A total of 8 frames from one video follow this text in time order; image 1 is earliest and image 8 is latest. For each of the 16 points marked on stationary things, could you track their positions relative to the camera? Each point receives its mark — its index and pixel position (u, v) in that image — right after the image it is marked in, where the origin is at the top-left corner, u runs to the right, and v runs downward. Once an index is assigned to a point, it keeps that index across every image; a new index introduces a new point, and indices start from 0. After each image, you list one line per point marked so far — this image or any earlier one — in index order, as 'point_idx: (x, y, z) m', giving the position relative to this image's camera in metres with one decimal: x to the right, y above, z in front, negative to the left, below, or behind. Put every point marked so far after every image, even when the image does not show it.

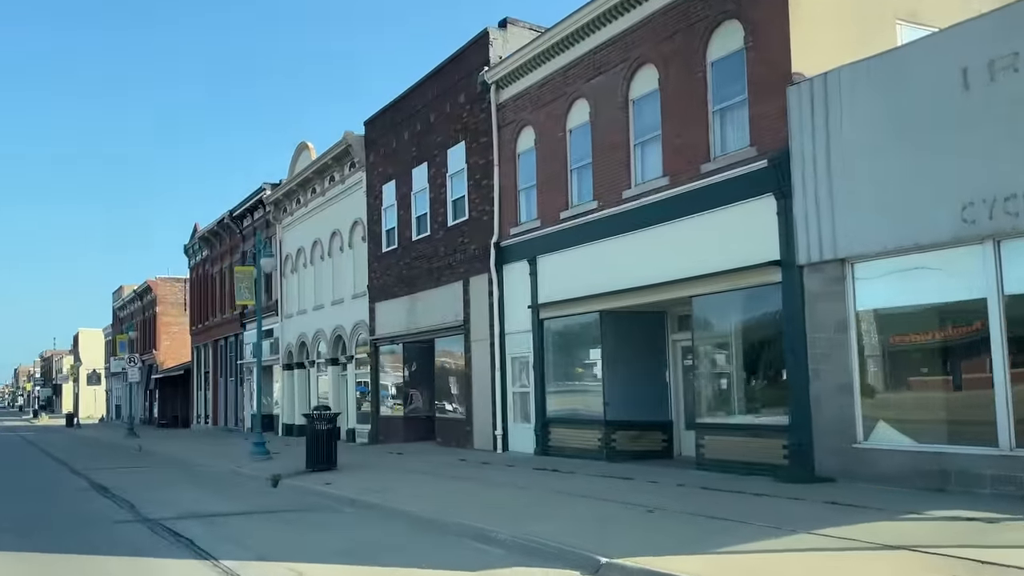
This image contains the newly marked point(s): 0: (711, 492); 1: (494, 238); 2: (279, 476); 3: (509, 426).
0: (+2.2, -2.3, +11.0) m
1: (-0.3, +1.0, +19.0) m
2: (-3.9, -3.1, +16.6) m
3: (-0.1, -2.6, +18.6) m
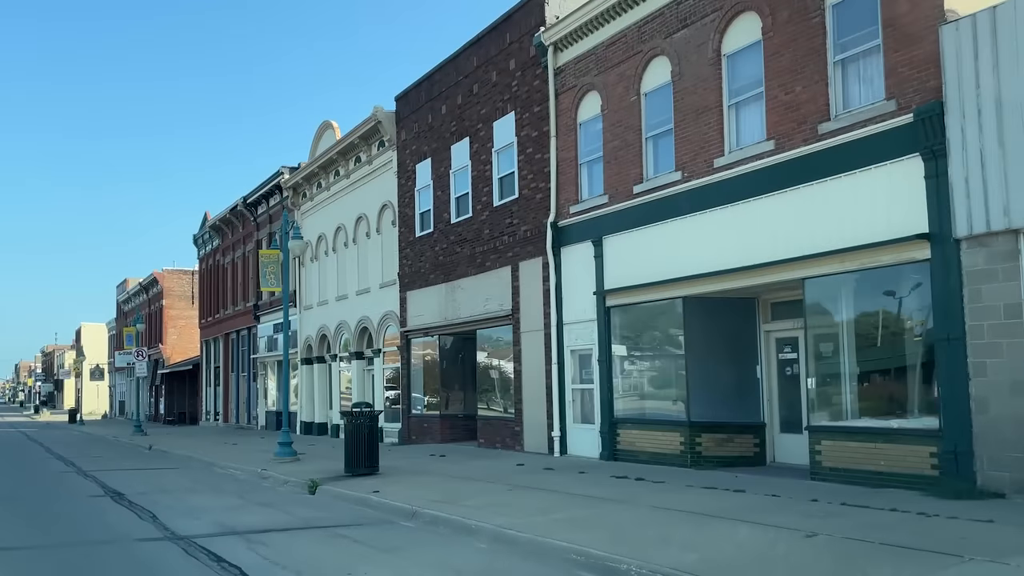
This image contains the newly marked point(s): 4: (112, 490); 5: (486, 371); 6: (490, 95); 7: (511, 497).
0: (+3.2, -2.0, +9.1) m
1: (+0.7, +1.2, +17.1) m
2: (-2.9, -2.9, +14.7) m
3: (+0.9, -2.3, +16.7) m
4: (-5.9, -3.0, +14.8) m
5: (-0.5, -1.7, +19.9) m
6: (-0.4, +3.8, +19.6) m
7: (0.0, -2.4, +11.6) m
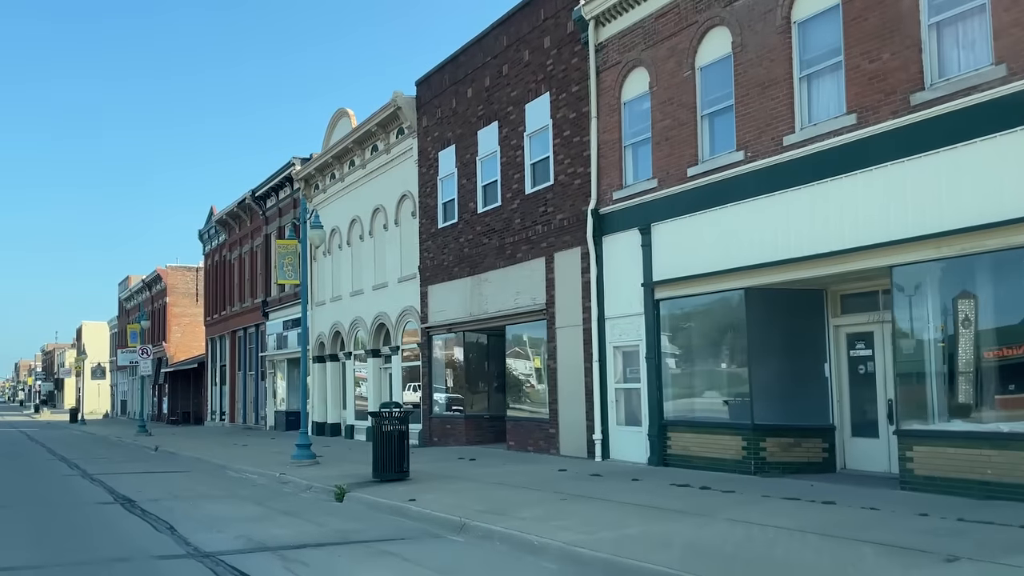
0: (+3.8, -1.9, +7.9) m
1: (+1.3, +1.4, +15.9) m
2: (-2.3, -2.7, +13.6) m
3: (+1.5, -2.2, +15.5) m
4: (-5.3, -2.8, +13.6) m
5: (+0.1, -1.5, +18.7) m
6: (+0.2, +3.9, +18.4) m
7: (+0.6, -2.3, +10.4) m
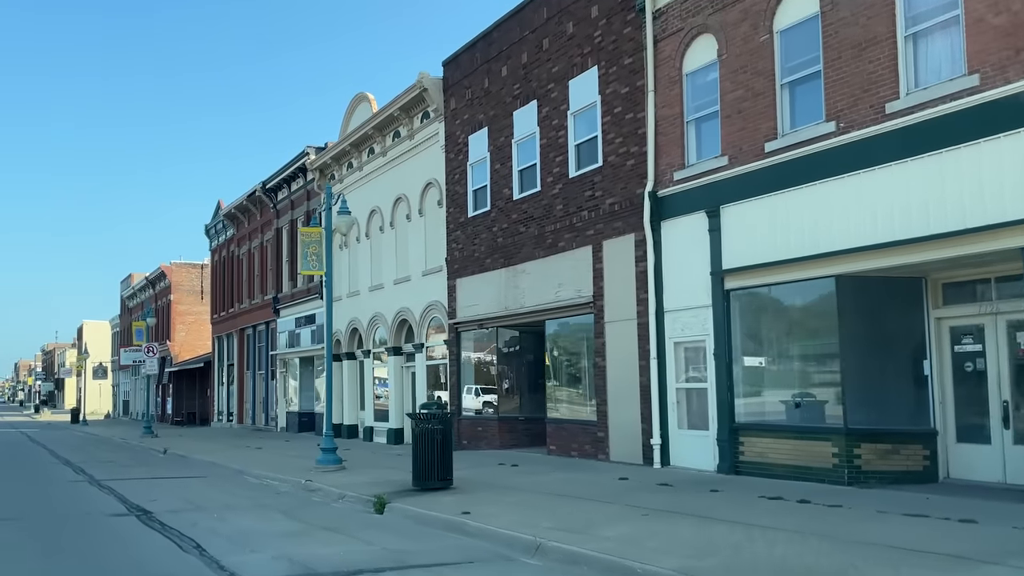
0: (+4.5, -1.8, +6.5) m
1: (+2.0, +1.5, +14.6) m
2: (-1.6, -2.6, +12.2) m
3: (+2.2, -2.0, +14.1) m
4: (-4.6, -2.7, +12.2) m
5: (+0.8, -1.4, +17.3) m
6: (+0.9, +4.1, +17.0) m
7: (+1.3, -2.2, +9.0) m
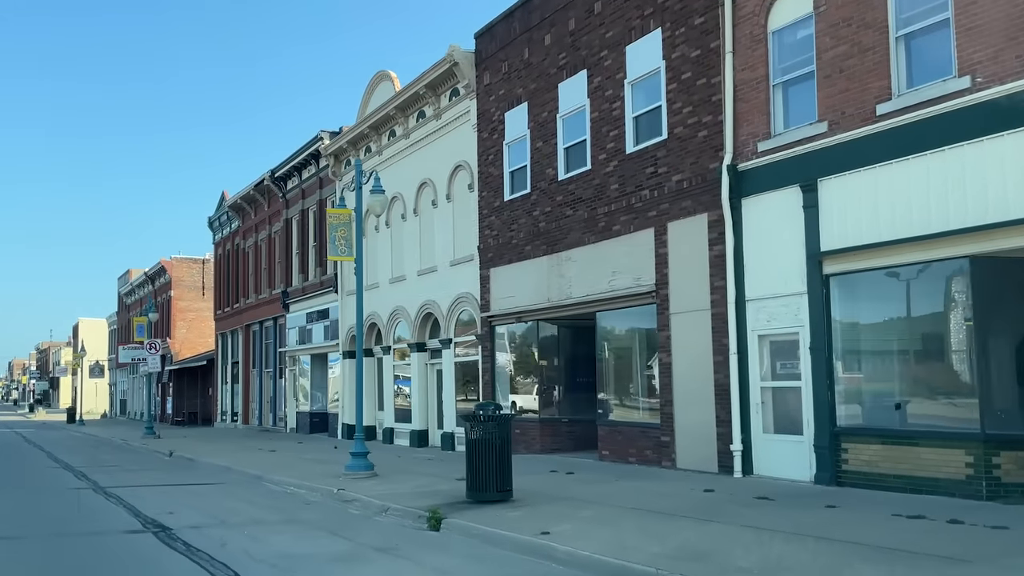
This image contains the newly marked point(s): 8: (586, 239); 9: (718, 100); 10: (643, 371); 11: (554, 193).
0: (+5.3, -1.6, +4.9) m
1: (+2.8, +1.7, +12.9) m
2: (-0.8, -2.4, +10.5) m
3: (+3.0, -1.9, +12.5) m
4: (-3.8, -2.5, +10.6) m
5: (+1.6, -1.2, +15.7) m
6: (+1.7, +4.3, +15.4) m
7: (+2.1, -2.0, +7.4) m
8: (+1.2, +0.8, +16.1) m
9: (+2.7, +2.5, +13.3) m
10: (+2.0, -1.3, +15.0) m
11: (+0.7, +1.6, +17.1) m
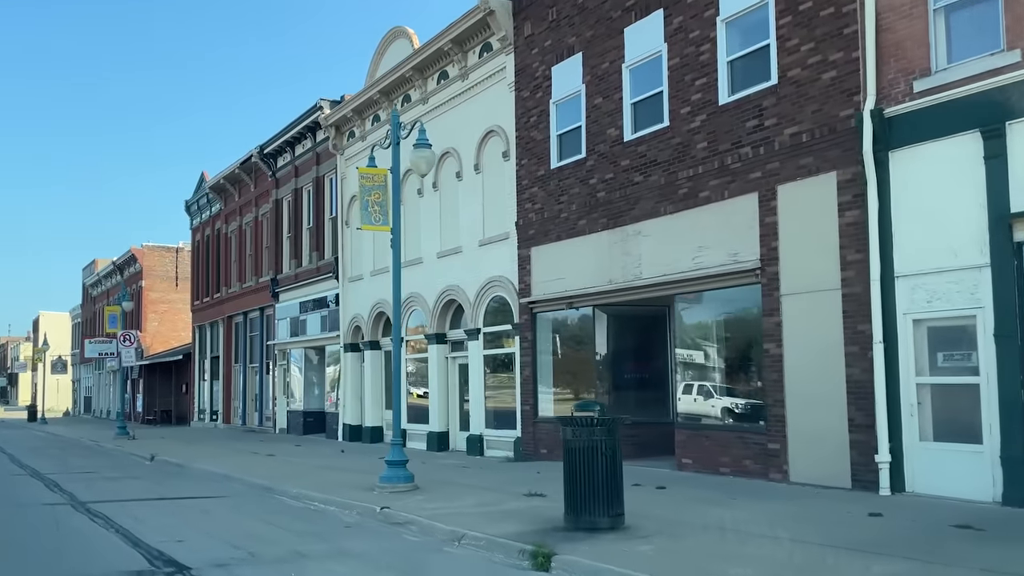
0: (+6.5, -1.3, +2.6) m
1: (+3.8, +2.0, +10.5) m
2: (+0.2, -2.1, +8.0) m
3: (+4.0, -1.6, +10.1) m
4: (-2.8, -2.1, +7.9) m
5: (+2.4, -0.9, +13.2) m
6: (+2.6, +4.6, +13.0) m
7: (+3.2, -1.7, +5.0) m
8: (+2.1, +1.1, +13.7) m
9: (+3.7, +2.8, +10.8) m
10: (+2.8, -1.0, +12.5) m
11: (+1.5, +1.9, +14.6) m
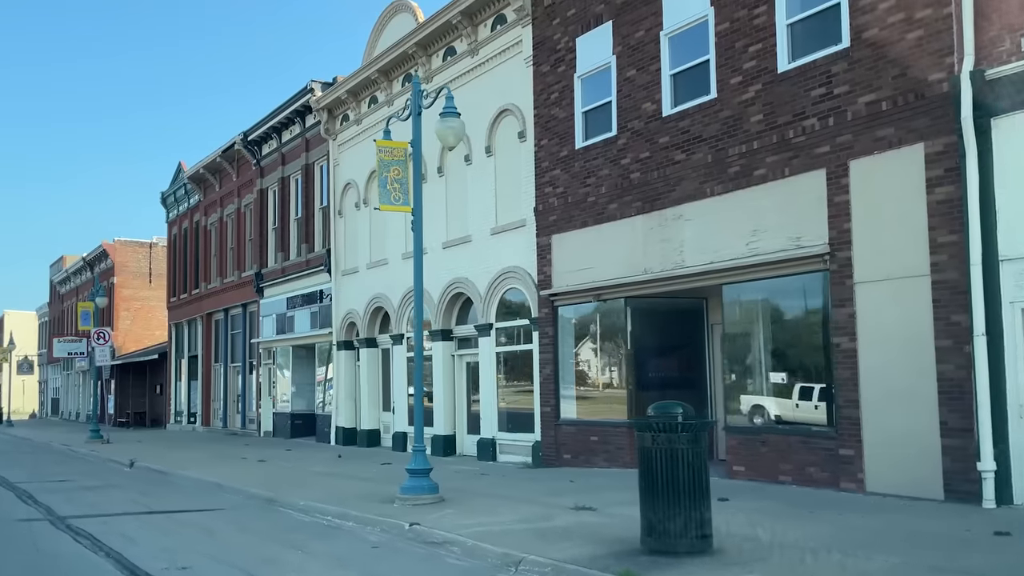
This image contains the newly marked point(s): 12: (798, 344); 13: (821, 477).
0: (+7.2, -1.2, +1.5) m
1: (+4.2, +2.1, +9.3) m
2: (+0.8, -1.9, +6.7) m
3: (+4.5, -1.5, +8.9) m
4: (-2.3, -2.0, +6.5) m
5: (+2.8, -0.8, +12.0) m
6: (+3.0, +4.7, +11.7) m
7: (+3.9, -1.6, +3.8) m
8: (+2.5, +1.2, +12.4) m
9: (+4.2, +2.9, +9.6) m
10: (+3.3, -0.8, +11.3) m
11: (+1.9, +2.1, +13.4) m
12: (+3.3, -0.7, +11.3) m
13: (+3.4, -2.0, +10.7) m
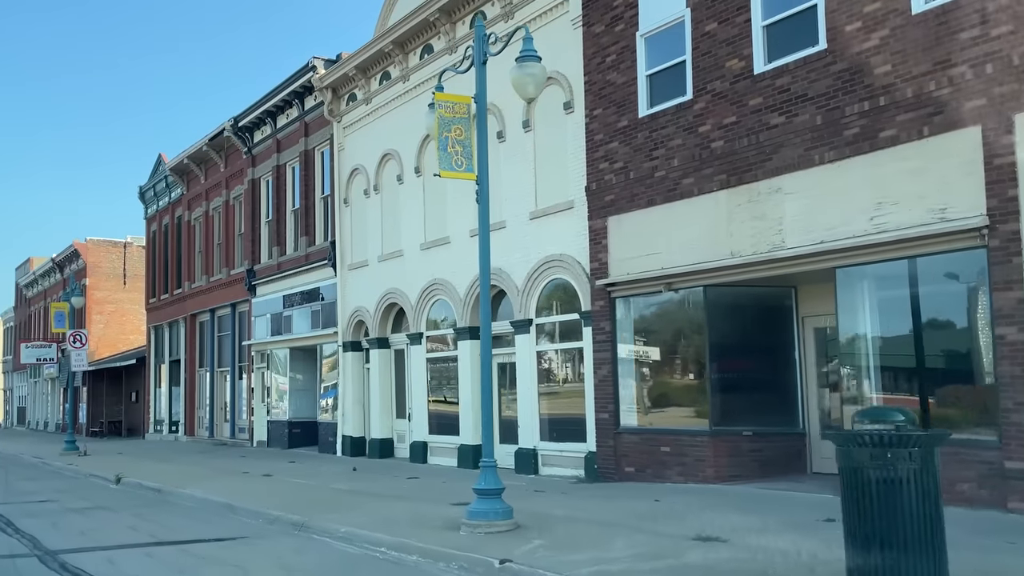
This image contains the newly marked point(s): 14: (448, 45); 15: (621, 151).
0: (+8.4, -0.9, -0.2) m
1: (+5.1, +2.3, +7.5) m
2: (+1.8, -1.7, +4.8) m
3: (+5.4, -1.3, +7.1) m
4: (-1.3, -1.8, +4.5) m
5: (+3.6, -0.6, +10.2) m
6: (+3.8, +4.9, +9.9) m
7: (+4.9, -1.3, +2.0) m
8: (+3.3, +1.4, +10.6) m
9: (+5.1, +3.1, +7.9) m
10: (+4.1, -0.7, +9.5) m
11: (+2.7, +2.2, +11.5) m
12: (+4.2, -0.5, +9.5) m
13: (+4.2, -1.8, +8.9) m
14: (-1.1, +4.2, +17.1) m
15: (+1.5, +1.9, +13.3) m
